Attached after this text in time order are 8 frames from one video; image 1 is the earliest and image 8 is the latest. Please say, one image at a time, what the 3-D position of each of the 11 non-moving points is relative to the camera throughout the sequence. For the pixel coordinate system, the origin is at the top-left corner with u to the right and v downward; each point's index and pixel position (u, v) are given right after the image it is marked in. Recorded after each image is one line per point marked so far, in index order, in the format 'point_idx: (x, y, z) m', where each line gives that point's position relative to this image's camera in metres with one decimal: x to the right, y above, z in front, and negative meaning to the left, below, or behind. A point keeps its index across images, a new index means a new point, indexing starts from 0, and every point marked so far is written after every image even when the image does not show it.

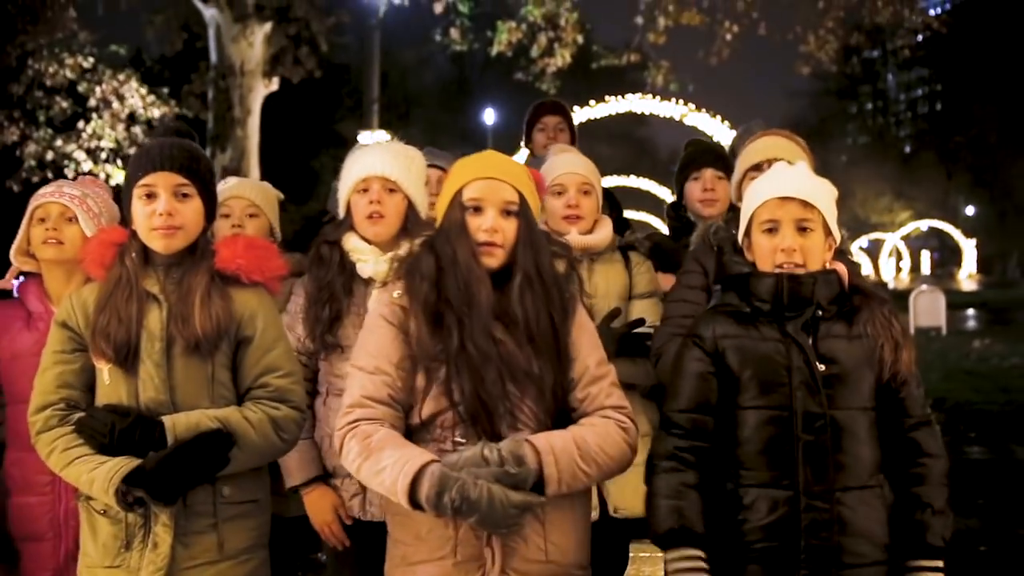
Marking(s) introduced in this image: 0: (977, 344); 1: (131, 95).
0: (+5.6, -0.7, +15.9) m
1: (-3.7, +1.8, +12.4) m
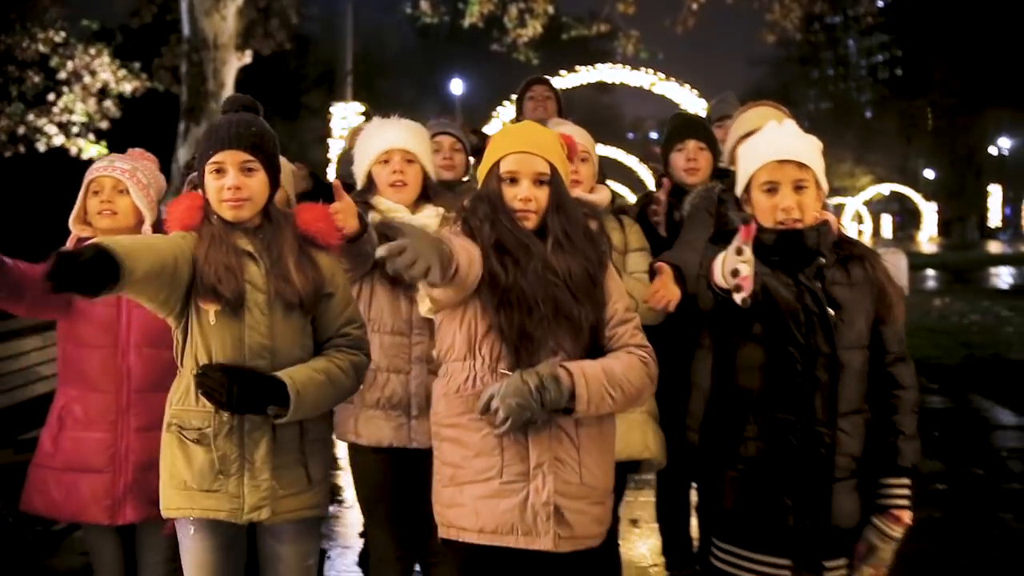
0: (+5.3, -0.2, +16.4) m
1: (-4.0, +2.1, +12.6) m
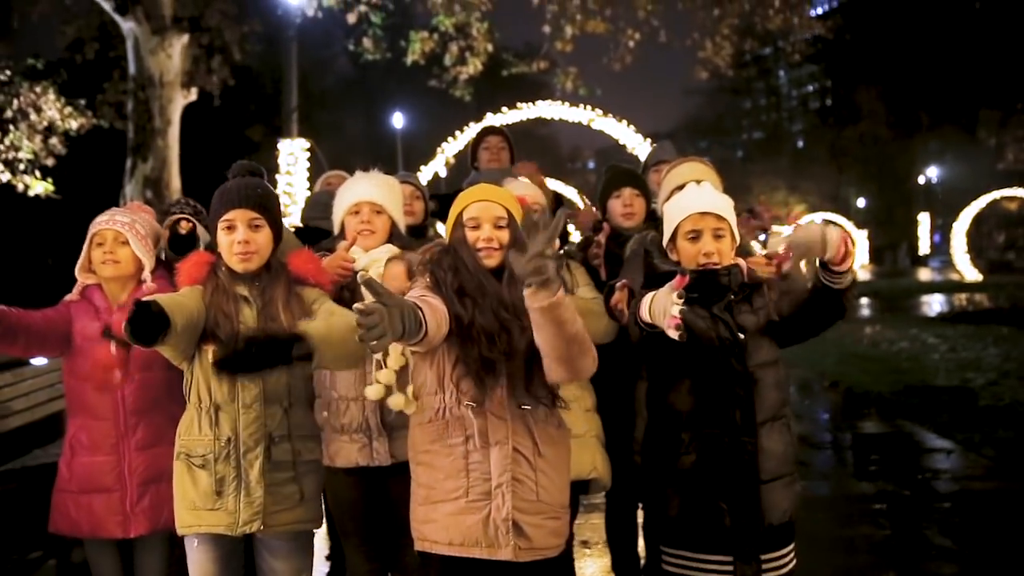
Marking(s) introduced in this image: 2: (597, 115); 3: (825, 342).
0: (+4.6, -0.6, +17.0) m
1: (-4.5, +1.8, +12.8) m
2: (+0.9, +1.8, +13.7) m
3: (+3.8, -0.6, +15.9) m
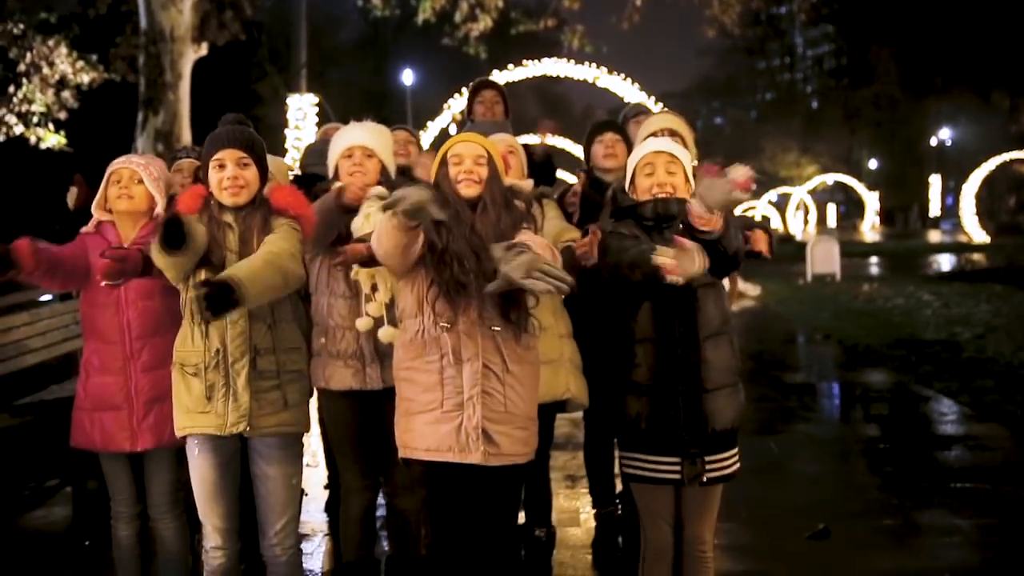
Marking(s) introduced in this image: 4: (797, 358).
0: (+4.6, 0.0, +17.3) m
1: (-4.5, +2.3, +13.1) m
2: (+0.9, +2.3, +13.9) m
3: (+3.8, -0.1, +16.2) m
4: (+2.4, -0.6, +11.0) m
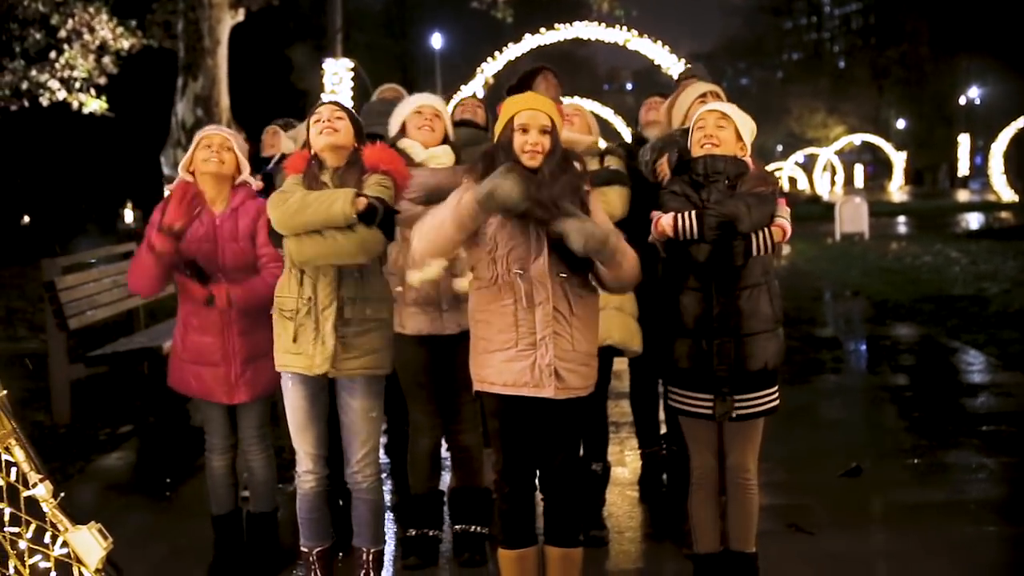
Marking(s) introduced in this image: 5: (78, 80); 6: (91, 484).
0: (+5.1, +0.5, +17.5) m
1: (-4.1, +2.7, +13.4) m
2: (+1.3, +2.7, +14.1) m
3: (+4.3, +0.4, +16.5) m
4: (+2.7, -0.2, +11.3) m
5: (-4.5, +2.2, +13.7) m
6: (-1.8, -0.9, +5.7) m
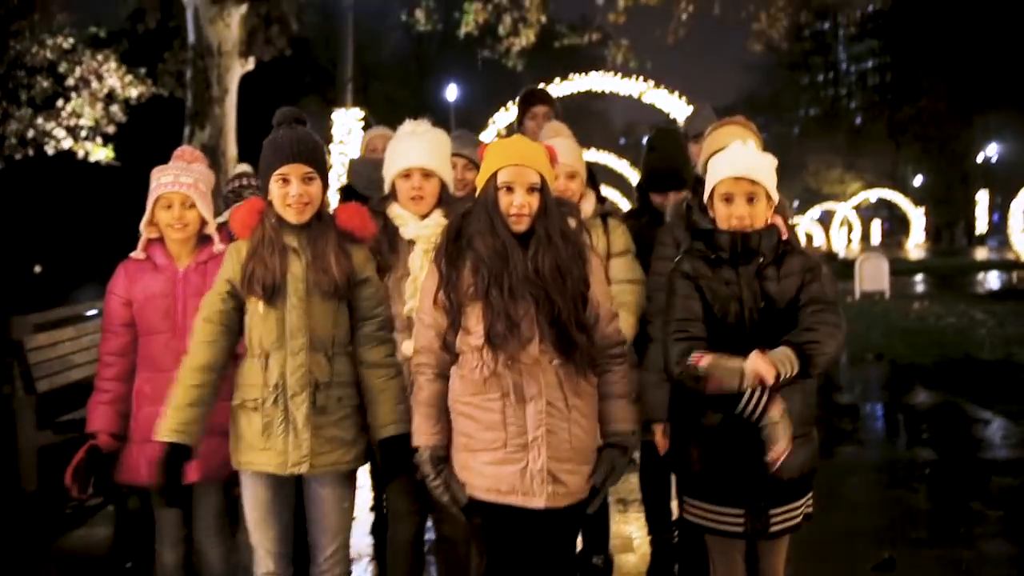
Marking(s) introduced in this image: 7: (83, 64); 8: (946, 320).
0: (+5.2, -0.2, +17.0) m
1: (-4.0, +2.1, +13.1) m
2: (+1.4, +2.1, +13.8) m
3: (+4.4, -0.3, +16.0) m
4: (+2.8, -0.7, +10.8) m
5: (-4.3, +1.6, +13.4) m
6: (-1.8, -1.1, +5.2) m
7: (-4.3, +2.2, +13.0) m
8: (+4.9, -0.4, +14.9) m
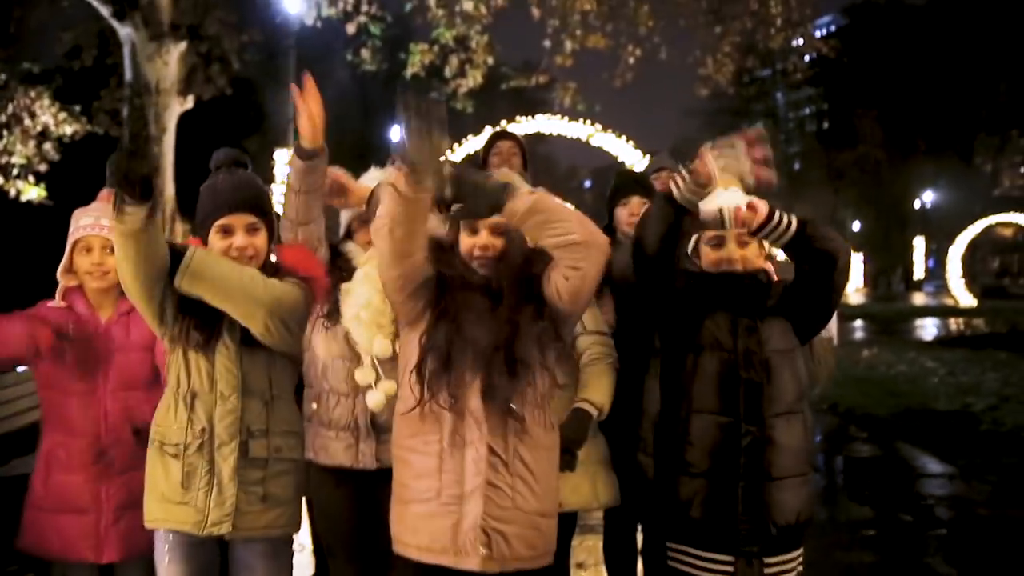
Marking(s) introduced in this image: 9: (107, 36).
0: (+4.5, -0.8, +16.8) m
1: (-4.5, +1.7, +12.6) m
2: (+0.9, +1.6, +13.5) m
3: (+3.7, -0.9, +15.8) m
4: (+2.3, -1.1, +10.6) m
5: (-4.9, +1.2, +12.9) m
6: (-2.0, -1.3, +4.8) m
7: (-4.8, +1.8, +12.5) m
8: (+4.3, -0.9, +14.7) m
9: (-4.5, +2.8, +14.5) m
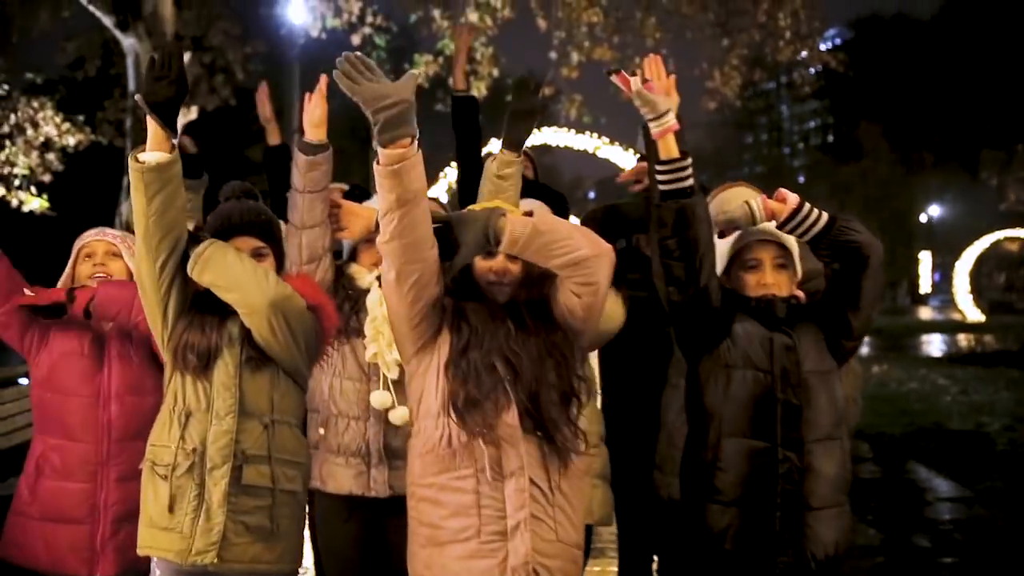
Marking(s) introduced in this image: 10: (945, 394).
0: (+4.6, -1.0, +16.6) m
1: (-4.5, +1.6, +12.5) m
2: (+0.9, +1.5, +13.4) m
3: (+3.8, -1.1, +15.6) m
4: (+2.4, -1.3, +10.4) m
5: (-4.8, +1.1, +12.7) m
6: (-2.0, -1.3, +4.6) m
7: (-4.7, +1.7, +12.4) m
8: (+4.4, -1.1, +14.5) m
9: (-4.4, +2.7, +14.4) m
10: (+4.4, -1.1, +13.4) m
